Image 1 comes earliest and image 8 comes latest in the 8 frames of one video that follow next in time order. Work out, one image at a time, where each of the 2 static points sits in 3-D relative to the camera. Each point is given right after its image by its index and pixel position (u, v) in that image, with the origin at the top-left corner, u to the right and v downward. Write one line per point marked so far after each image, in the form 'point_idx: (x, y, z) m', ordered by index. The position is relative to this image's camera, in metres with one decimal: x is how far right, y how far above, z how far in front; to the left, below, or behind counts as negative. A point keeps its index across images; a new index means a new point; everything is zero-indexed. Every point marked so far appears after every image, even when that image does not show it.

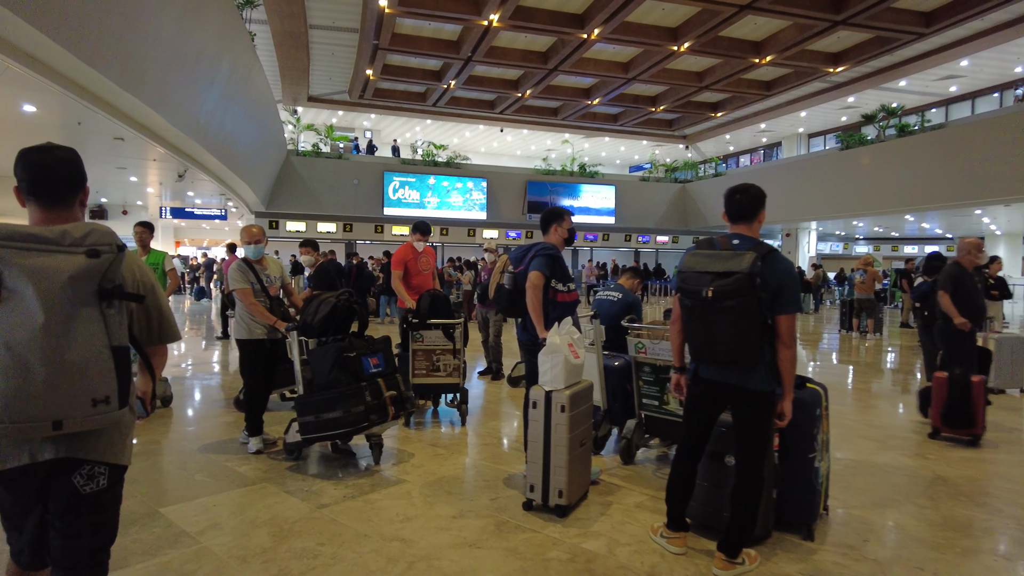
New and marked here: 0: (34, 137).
0: (-6.6, +2.1, +9.1) m
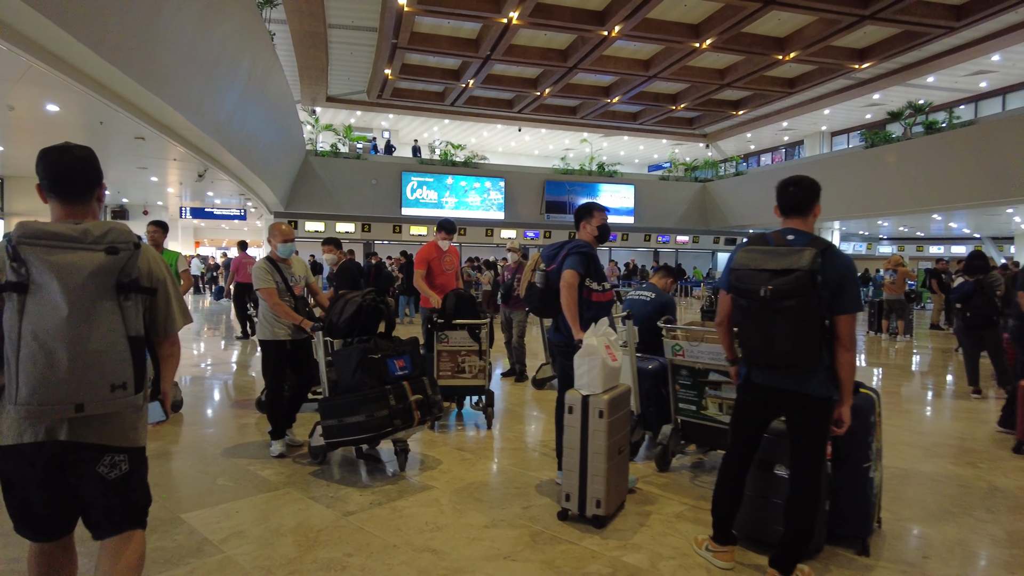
0: (-6.3, +2.1, +9.2) m
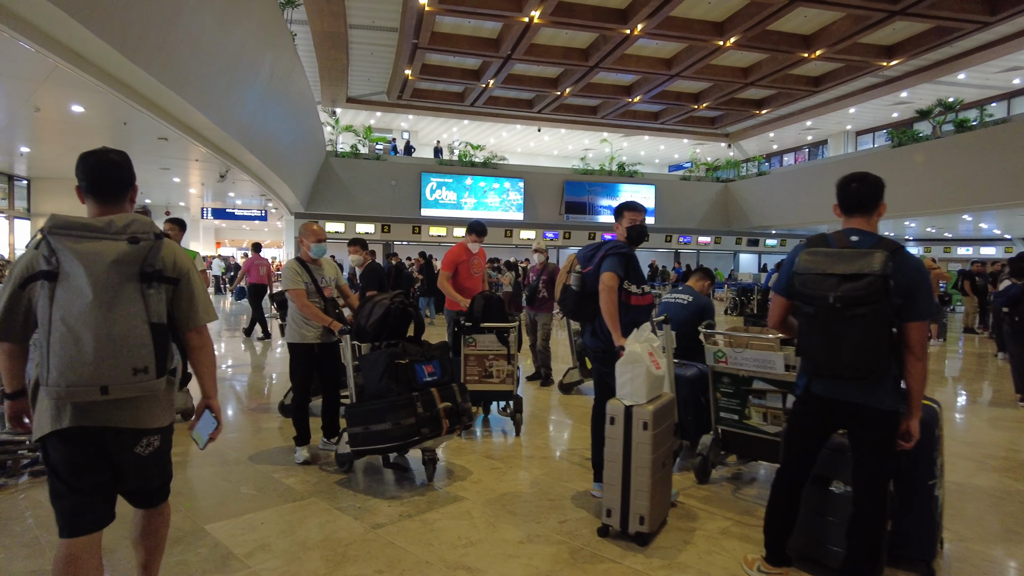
0: (-6.0, +2.1, +9.2) m
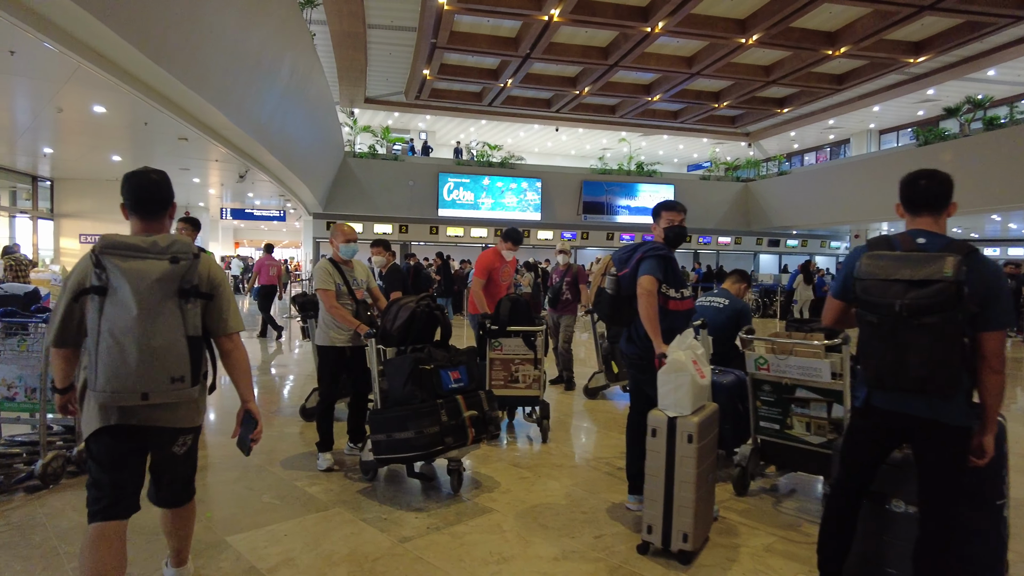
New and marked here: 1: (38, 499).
0: (-5.7, +2.1, +9.2) m
1: (-1.9, -0.8, +2.6) m
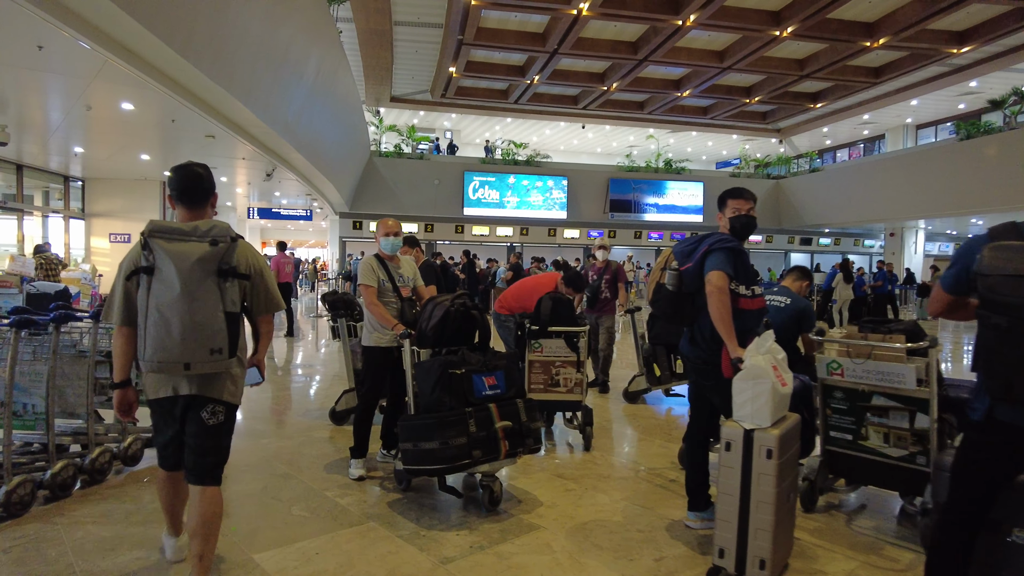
0: (-5.3, +2.1, +9.2) m
1: (-1.7, -0.8, +2.5) m
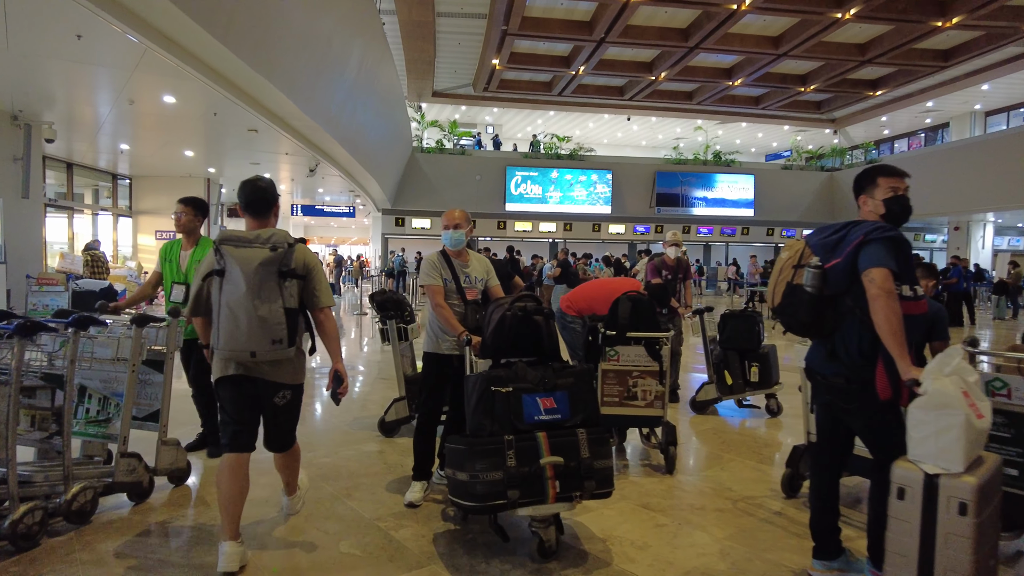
0: (-4.6, +2.2, +9.1) m
1: (-1.4, -0.8, +2.2) m
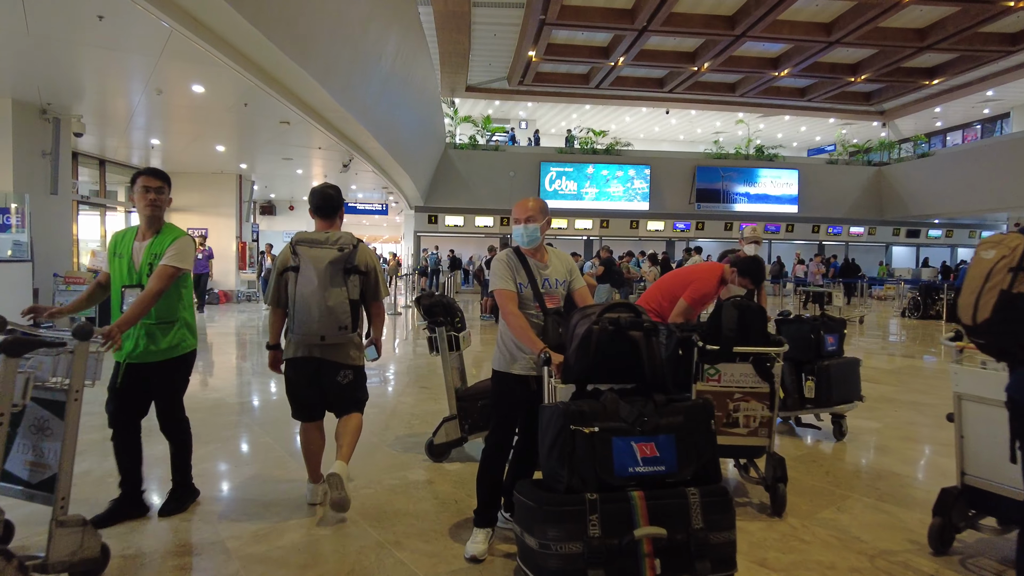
0: (-4.1, +2.2, +8.8) m
1: (-1.2, -0.9, +1.8) m
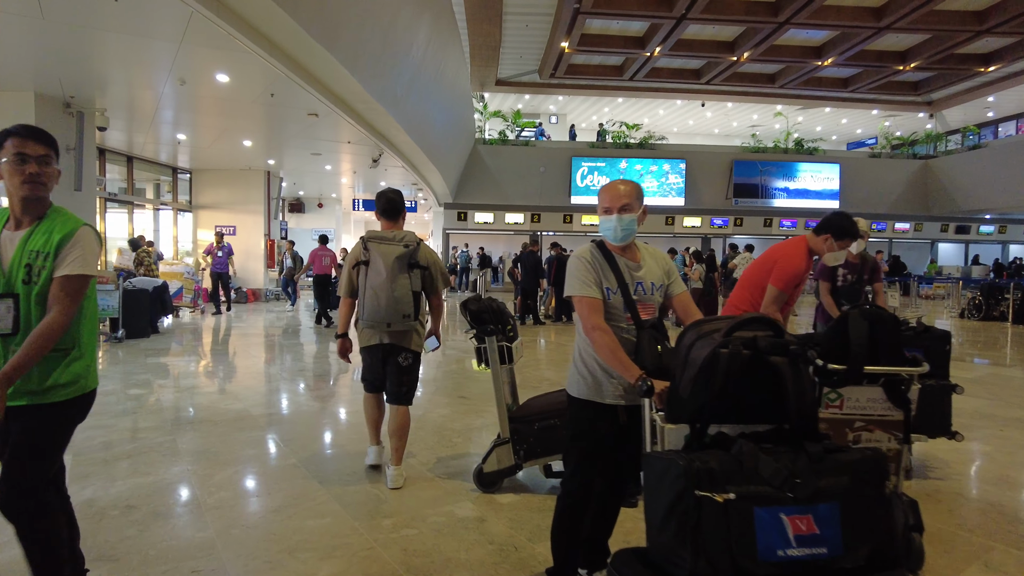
0: (-3.6, +2.2, +8.5) m
1: (-1.0, -0.9, +1.4) m
